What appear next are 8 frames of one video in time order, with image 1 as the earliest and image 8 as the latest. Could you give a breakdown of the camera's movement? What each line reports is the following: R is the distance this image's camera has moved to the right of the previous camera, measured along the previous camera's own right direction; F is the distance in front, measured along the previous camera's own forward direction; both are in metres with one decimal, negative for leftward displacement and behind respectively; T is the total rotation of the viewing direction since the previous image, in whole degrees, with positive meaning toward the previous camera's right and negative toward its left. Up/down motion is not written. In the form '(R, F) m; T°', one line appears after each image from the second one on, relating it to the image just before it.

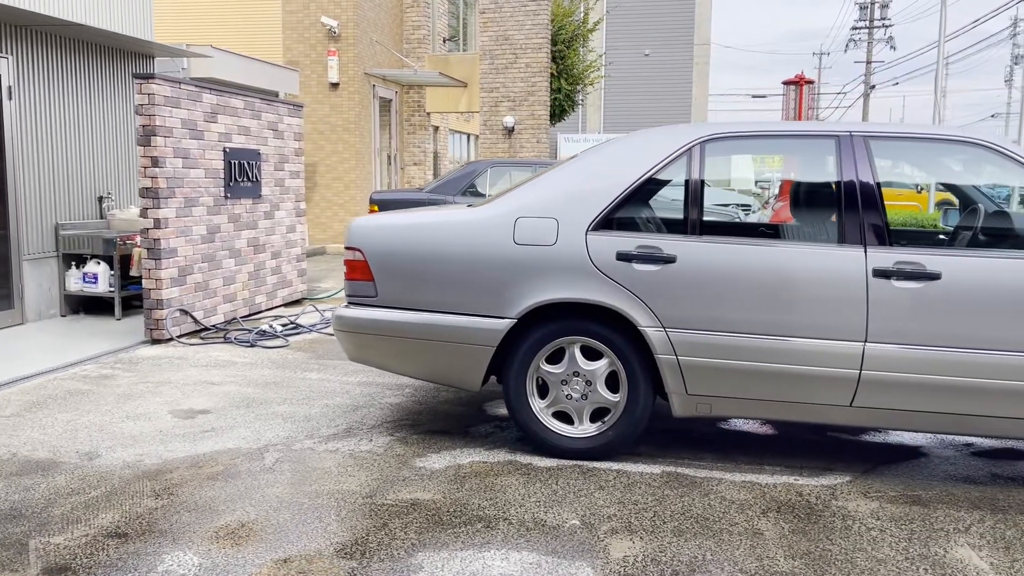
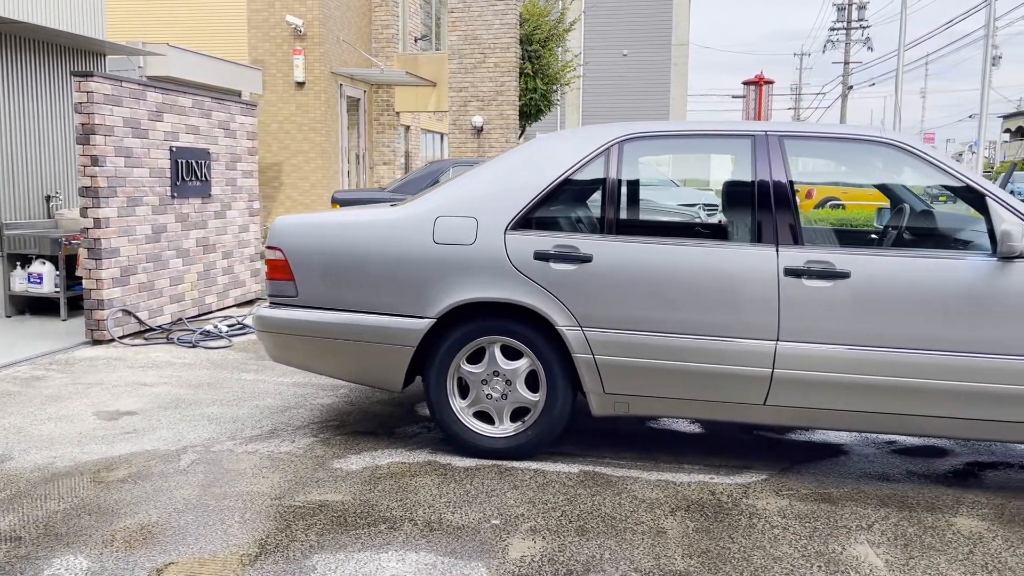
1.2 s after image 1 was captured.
(+0.3, 0.0) m; +1°
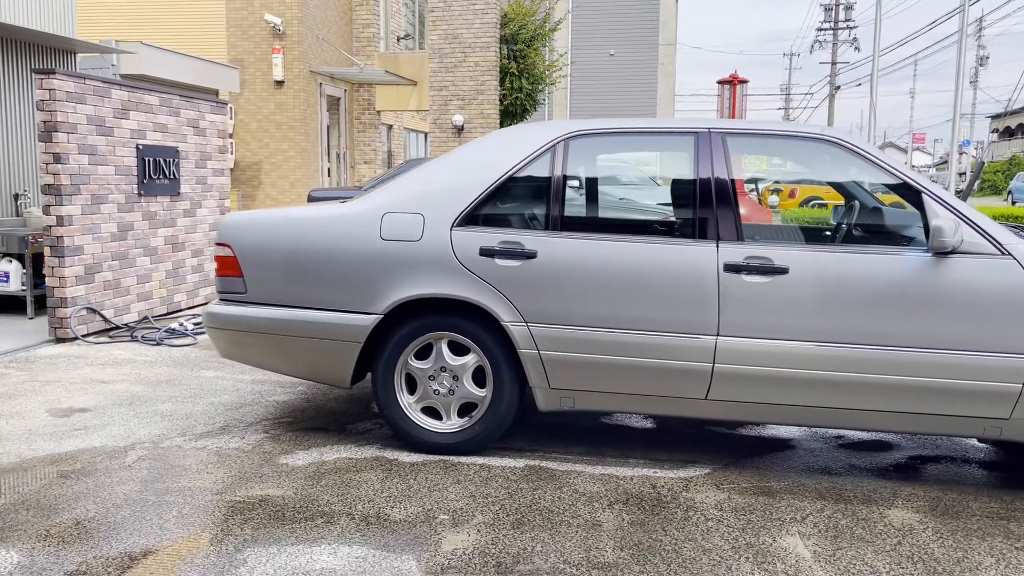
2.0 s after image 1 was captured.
(+0.2, 0.0) m; +1°
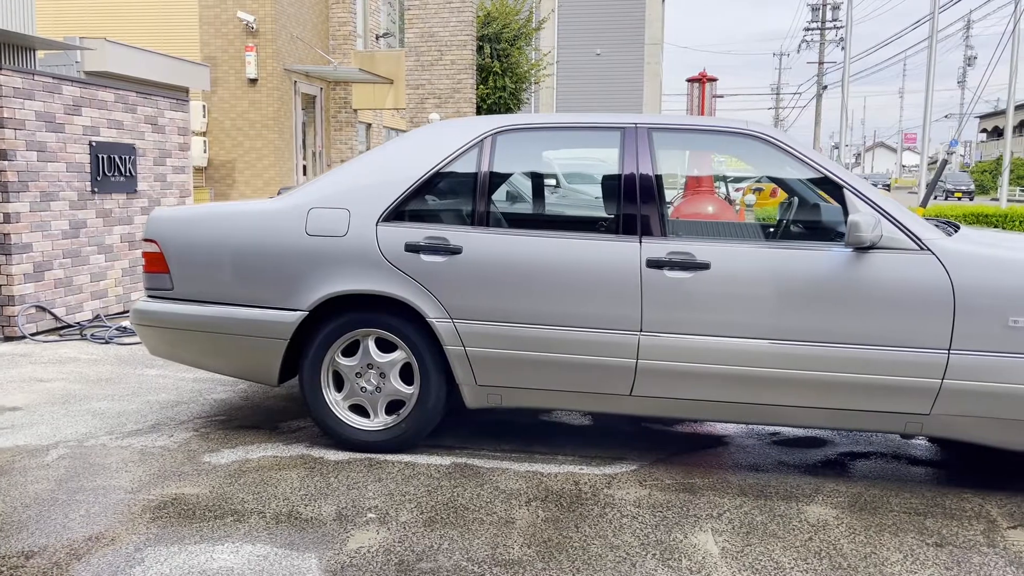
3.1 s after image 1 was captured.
(+0.3, 0.0) m; +1°
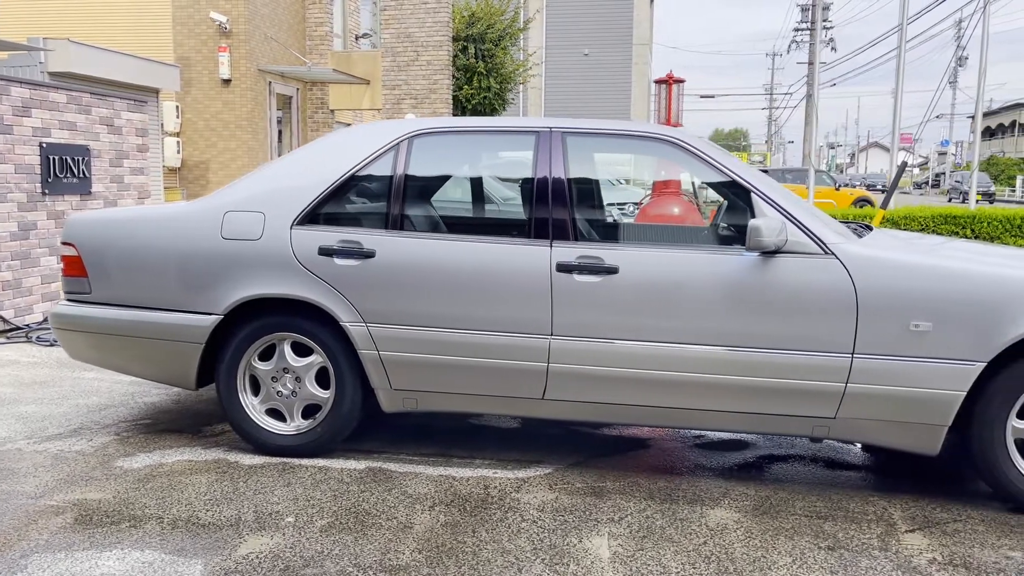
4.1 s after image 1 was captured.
(+0.4, 0.0) m; 0°
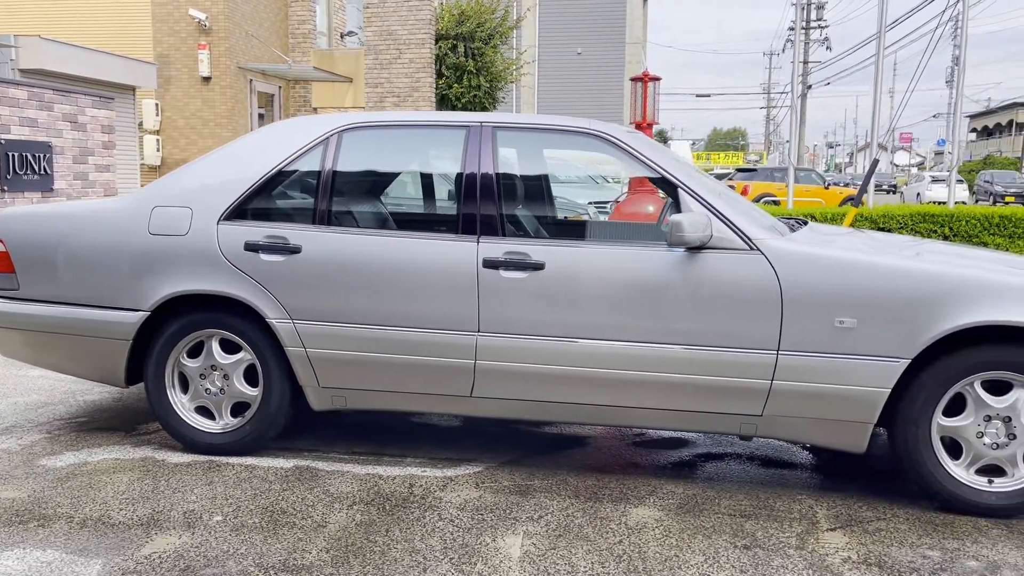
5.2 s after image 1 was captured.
(+0.3, 0.0) m; 0°
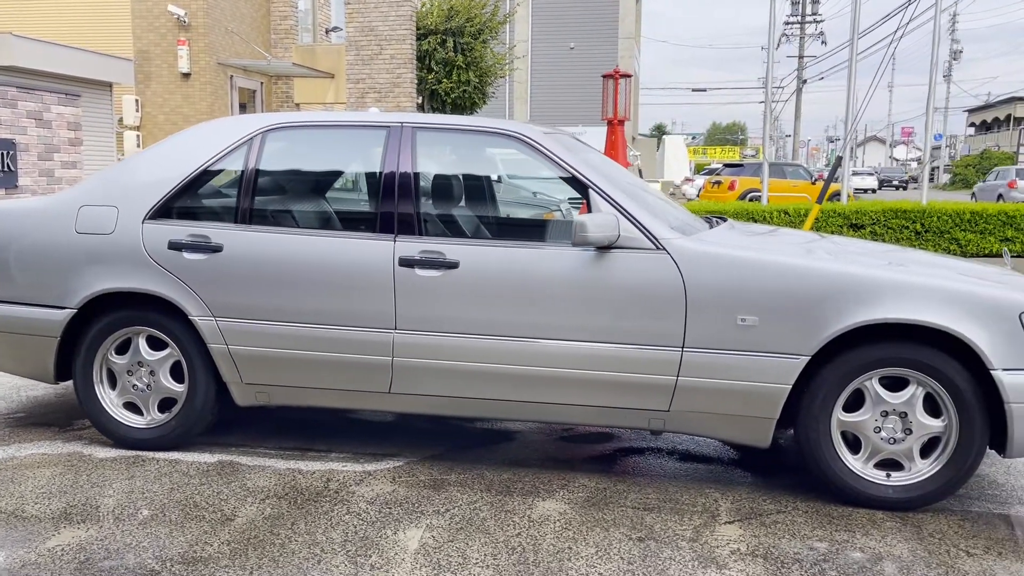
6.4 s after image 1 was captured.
(+0.4, -0.1) m; 0°
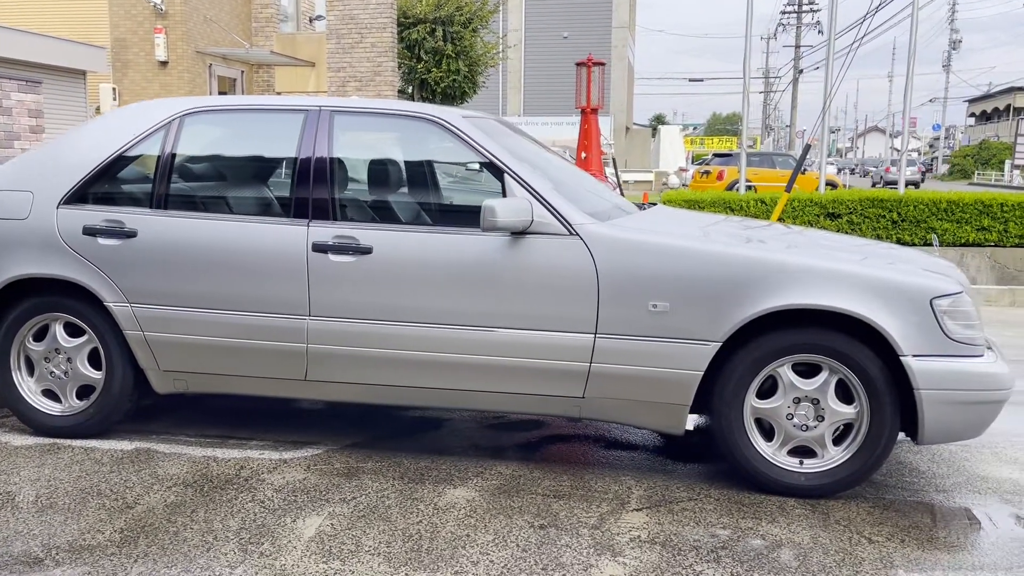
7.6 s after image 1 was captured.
(+0.4, 0.0) m; 0°
